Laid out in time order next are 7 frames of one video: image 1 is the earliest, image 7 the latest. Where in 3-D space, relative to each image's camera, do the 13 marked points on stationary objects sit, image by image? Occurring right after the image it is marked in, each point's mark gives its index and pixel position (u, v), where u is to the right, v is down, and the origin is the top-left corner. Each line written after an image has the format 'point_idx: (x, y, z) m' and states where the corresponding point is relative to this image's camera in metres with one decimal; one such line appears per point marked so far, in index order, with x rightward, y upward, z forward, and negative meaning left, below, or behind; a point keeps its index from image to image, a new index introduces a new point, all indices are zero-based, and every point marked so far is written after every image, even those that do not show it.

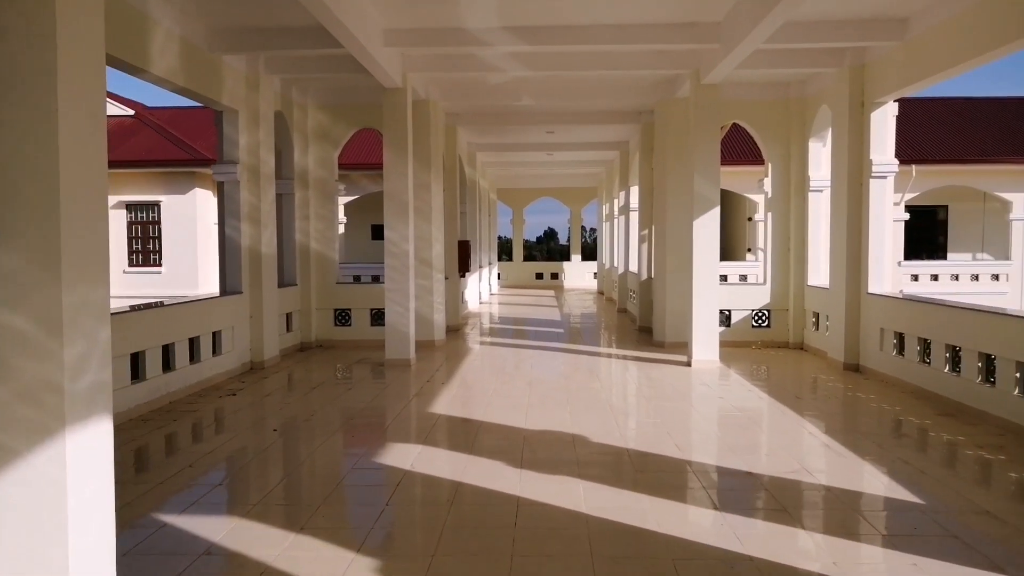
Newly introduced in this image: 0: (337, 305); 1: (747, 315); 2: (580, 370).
0: (-2.5, -0.3, +11.7) m
1: (+3.3, -0.4, +11.3) m
2: (+0.8, -1.0, +9.5) m
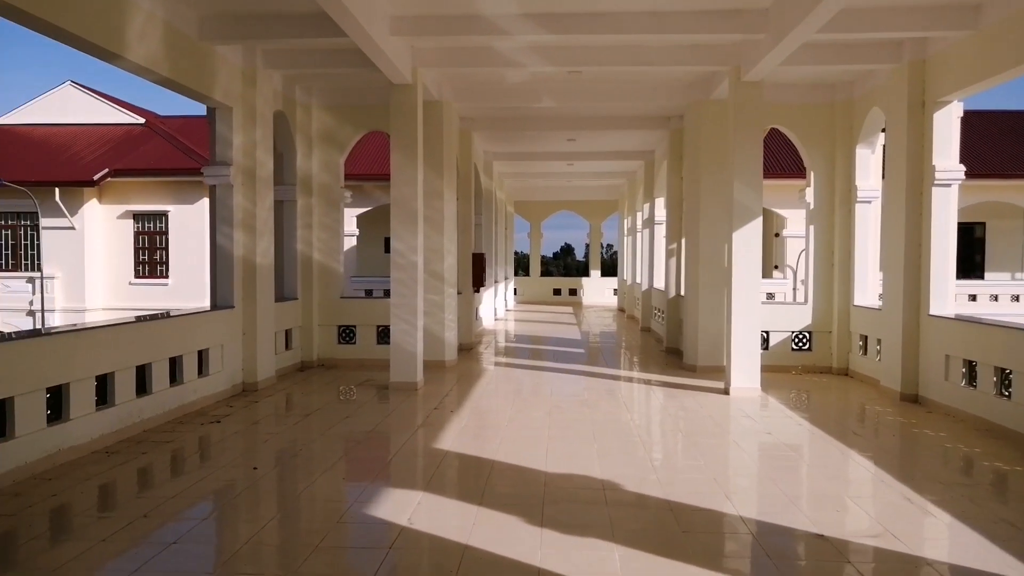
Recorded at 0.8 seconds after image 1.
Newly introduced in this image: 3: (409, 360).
0: (-2.3, -0.5, +10.9) m
1: (+3.5, -0.6, +10.4) m
2: (+0.9, -1.2, +8.6) m
3: (-1.1, -0.8, +8.7) m
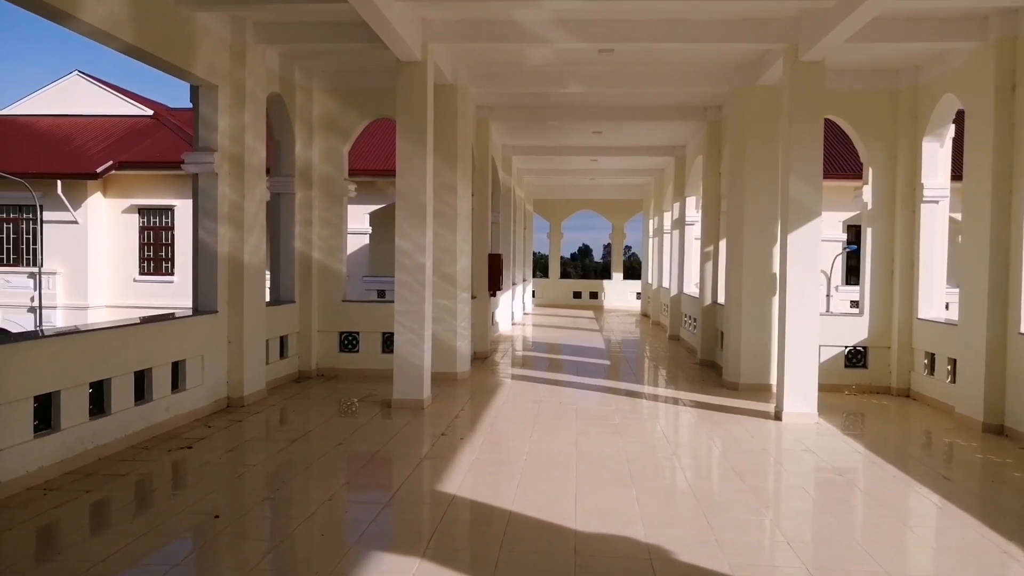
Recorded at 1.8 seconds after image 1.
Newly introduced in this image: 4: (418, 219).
0: (-2.1, -0.5, +9.9) m
1: (+3.7, -0.7, +9.2) m
2: (+1.1, -1.2, +7.6) m
3: (-0.9, -0.8, +7.7) m
4: (-0.9, +0.7, +7.7) m
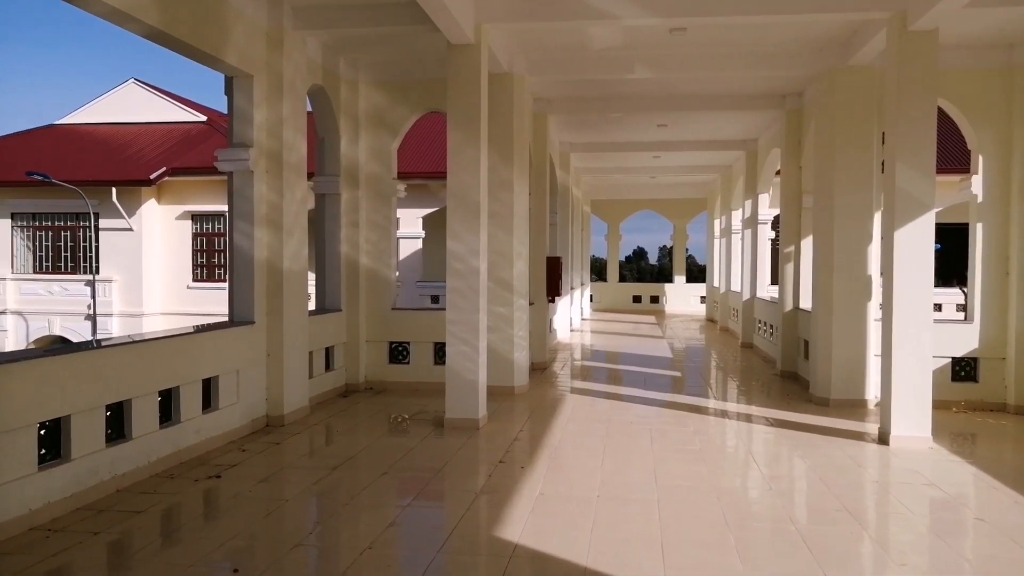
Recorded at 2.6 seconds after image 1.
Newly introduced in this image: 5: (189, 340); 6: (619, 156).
0: (-1.4, -0.6, +9.2) m
1: (+4.3, -0.8, +8.2) m
2: (+1.7, -1.3, +6.7) m
3: (-0.4, -0.9, +7.0) m
4: (-0.4, +0.6, +6.9) m
5: (-2.4, -0.4, +5.9) m
6: (+2.1, +2.5, +15.7) m
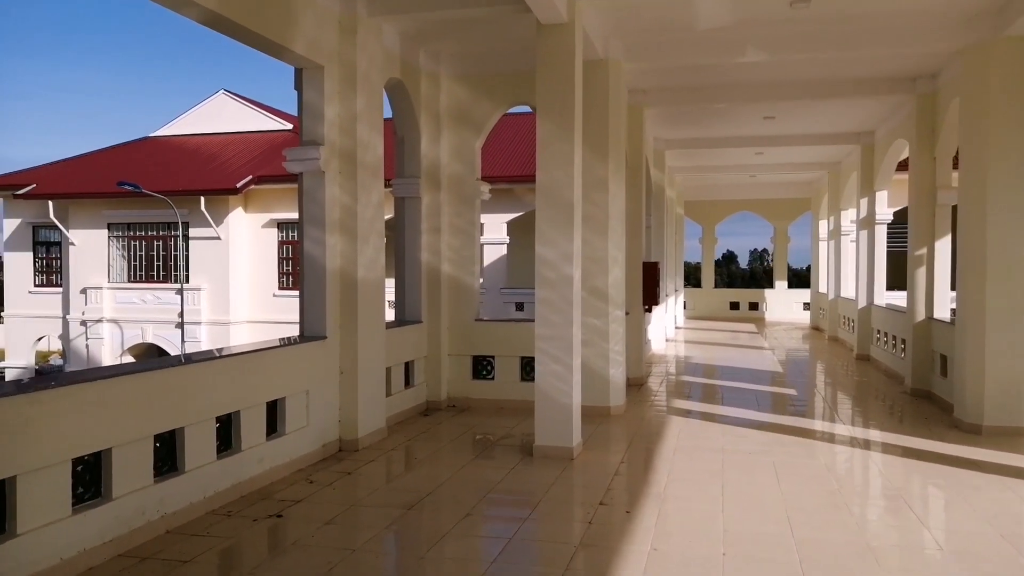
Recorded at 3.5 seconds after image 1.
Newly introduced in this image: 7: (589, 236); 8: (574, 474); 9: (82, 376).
0: (-0.4, -0.7, +8.5) m
1: (+5.2, -0.8, +6.9) m
2: (+2.4, -1.4, +5.7) m
3: (+0.4, -1.0, +6.2) m
4: (+0.4, +0.5, +6.1) m
5: (-1.7, -0.5, +5.3) m
6: (+3.7, +2.4, +14.6) m
7: (+0.7, +0.5, +7.8) m
8: (+0.4, -1.3, +5.8) m
9: (-2.1, -0.4, +4.1) m
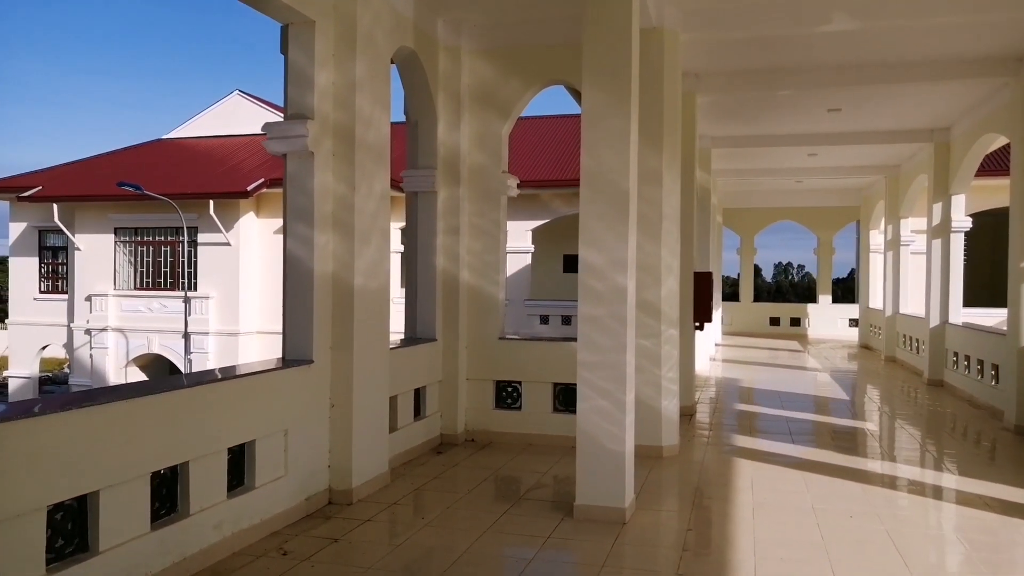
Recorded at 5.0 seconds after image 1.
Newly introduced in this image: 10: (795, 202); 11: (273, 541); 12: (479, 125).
0: (-0.1, -0.8, +7.2) m
1: (+5.4, -1.0, +5.4) m
2: (+2.6, -1.4, +4.3) m
3: (+0.6, -1.1, +4.8) m
4: (+0.6, +0.4, +4.8) m
5: (-1.5, -0.5, +4.1) m
6: (+4.1, +2.2, +13.2) m
7: (+1.0, +0.4, +6.5) m
8: (+0.6, -1.4, +4.4) m
9: (-2.0, -0.5, +2.8) m
10: (+6.7, +2.0, +19.2) m
11: (-1.3, -1.4, +4.4) m
12: (-0.3, +1.4, +7.2) m
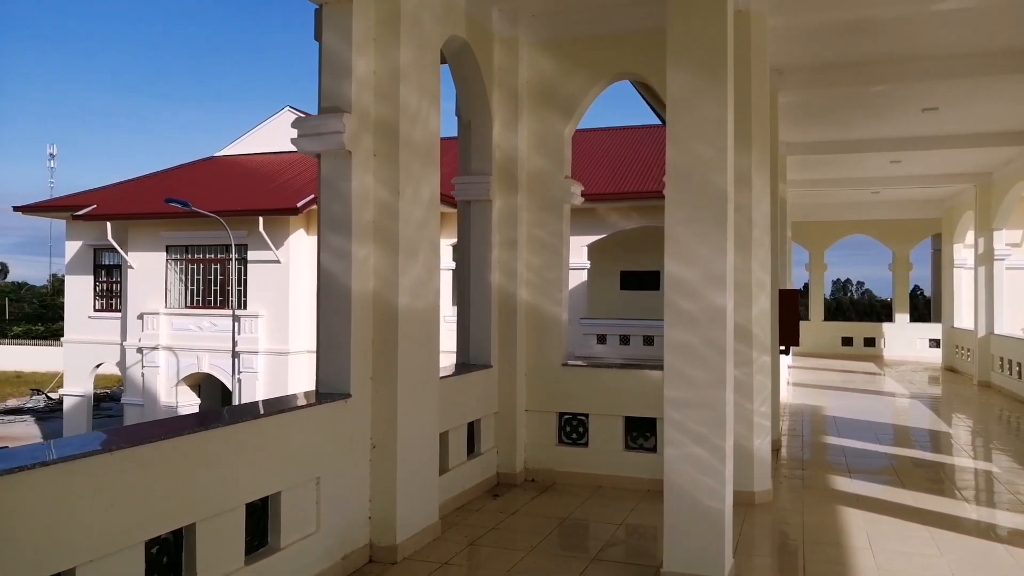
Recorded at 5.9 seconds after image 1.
0: (+0.4, -0.9, +6.4) m
1: (+5.8, -1.1, +4.3) m
2: (+2.9, -1.5, +3.3) m
3: (+0.9, -1.2, +4.0) m
4: (+1.0, +0.3, +4.0) m
5: (-1.2, -0.6, +3.4) m
6: (+5.0, +1.9, +12.2) m
7: (+1.5, +0.2, +5.6) m
8: (+1.0, -1.5, +3.6) m
9: (-1.7, -0.5, +2.2) m
10: (+7.9, +1.6, +18.1) m
11: (-0.9, -1.5, +3.7) m
12: (+0.2, +1.3, +6.4) m
